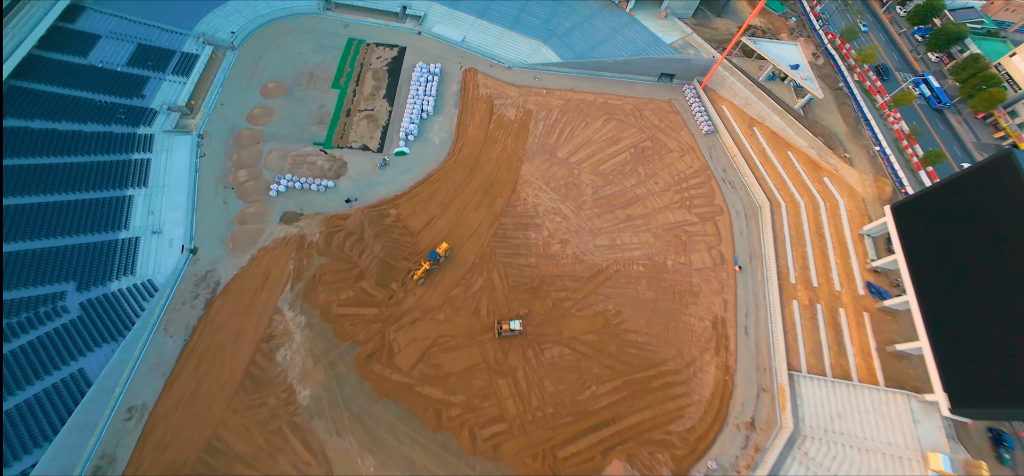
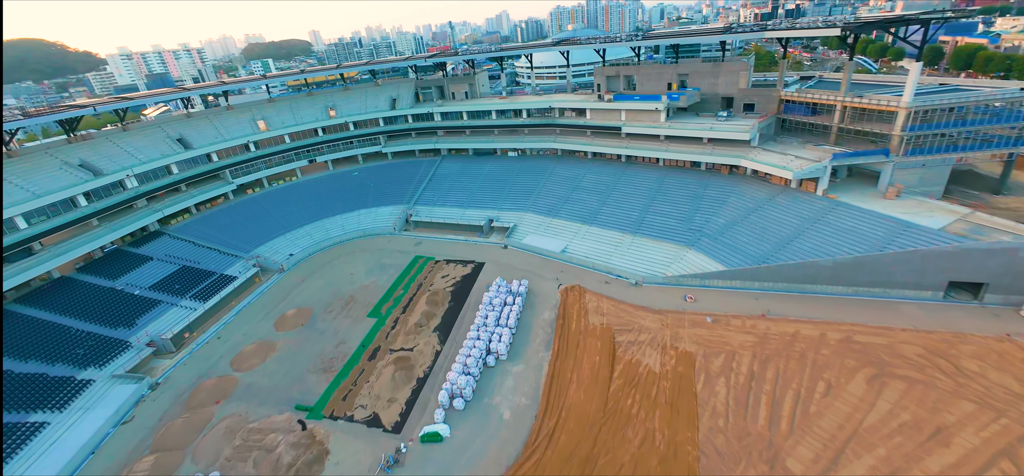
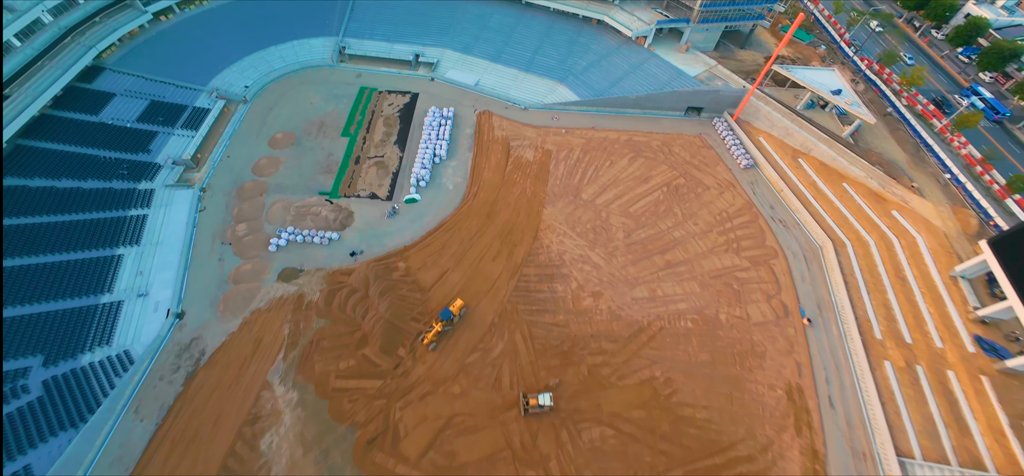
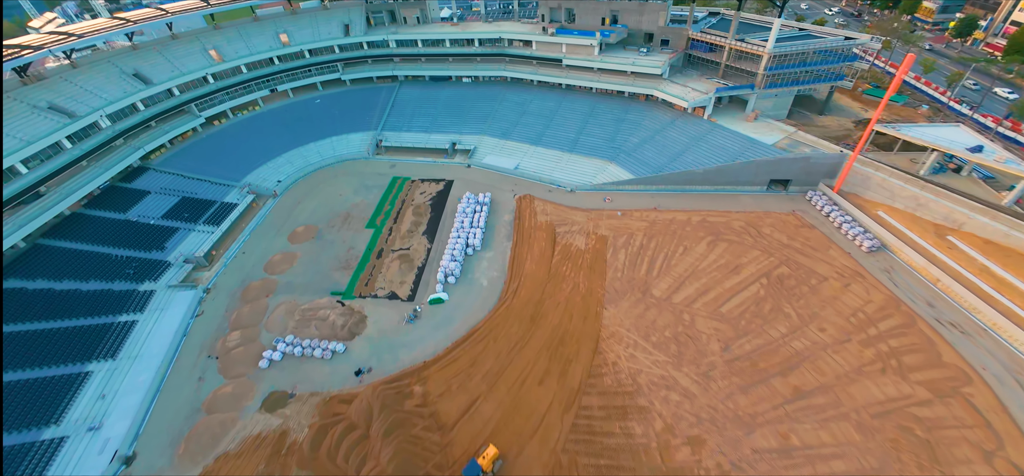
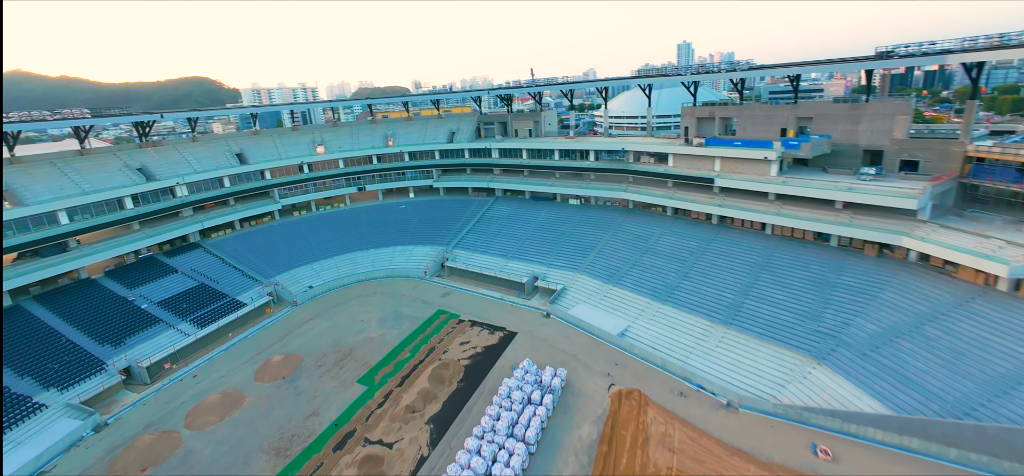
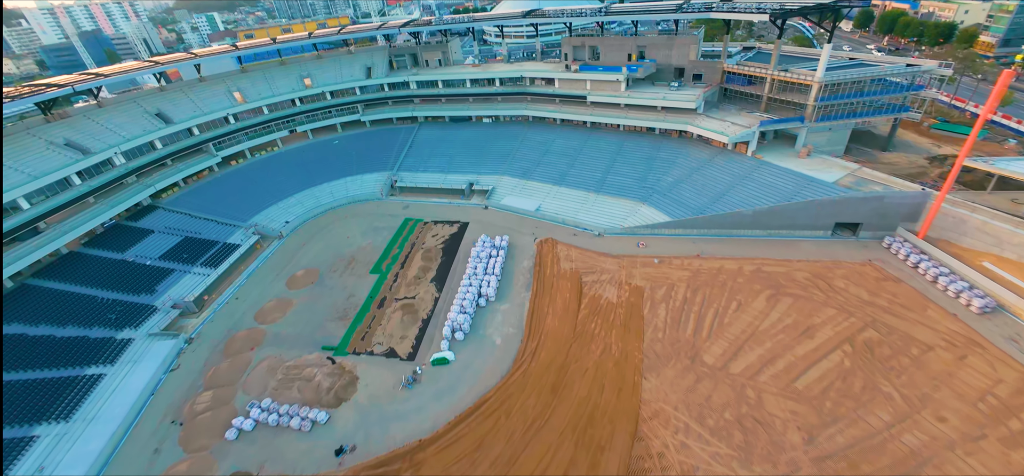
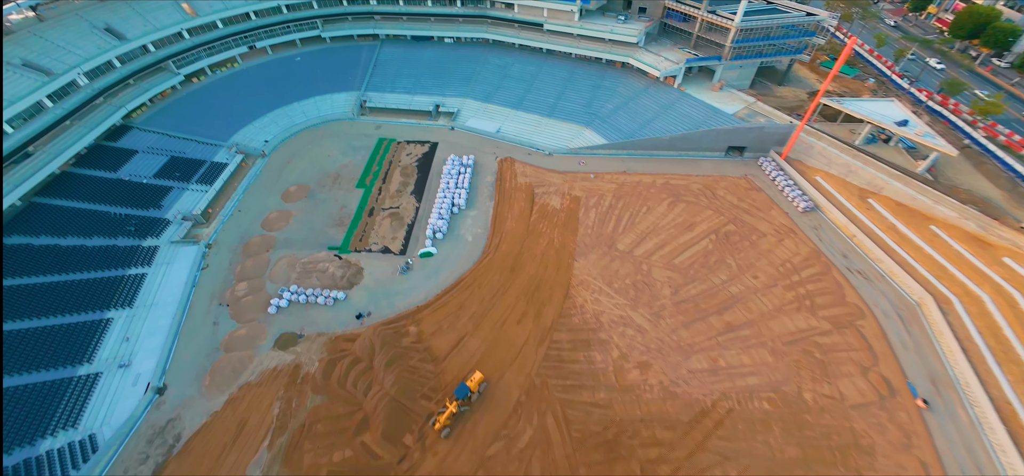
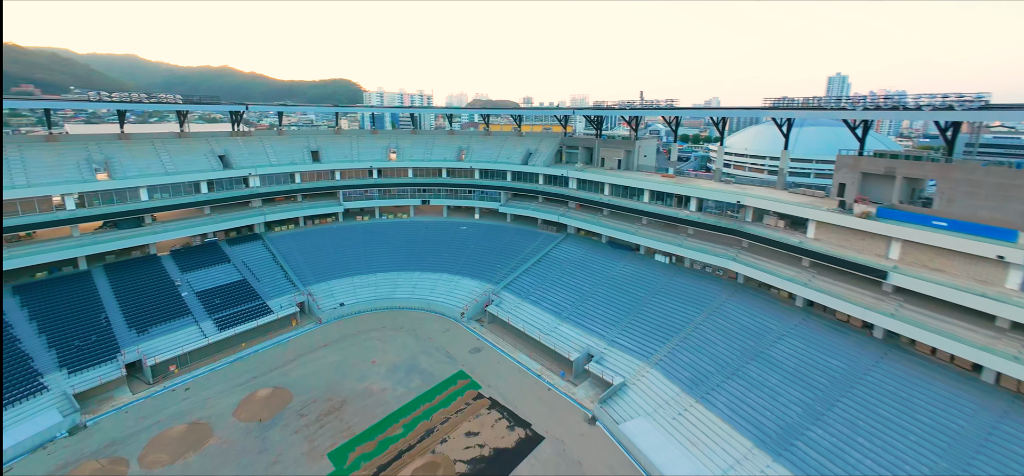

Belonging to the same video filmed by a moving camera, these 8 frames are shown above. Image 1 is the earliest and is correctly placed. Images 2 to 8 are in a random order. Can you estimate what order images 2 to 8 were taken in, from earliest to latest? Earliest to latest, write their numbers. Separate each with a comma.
3, 7, 4, 6, 2, 5, 8
